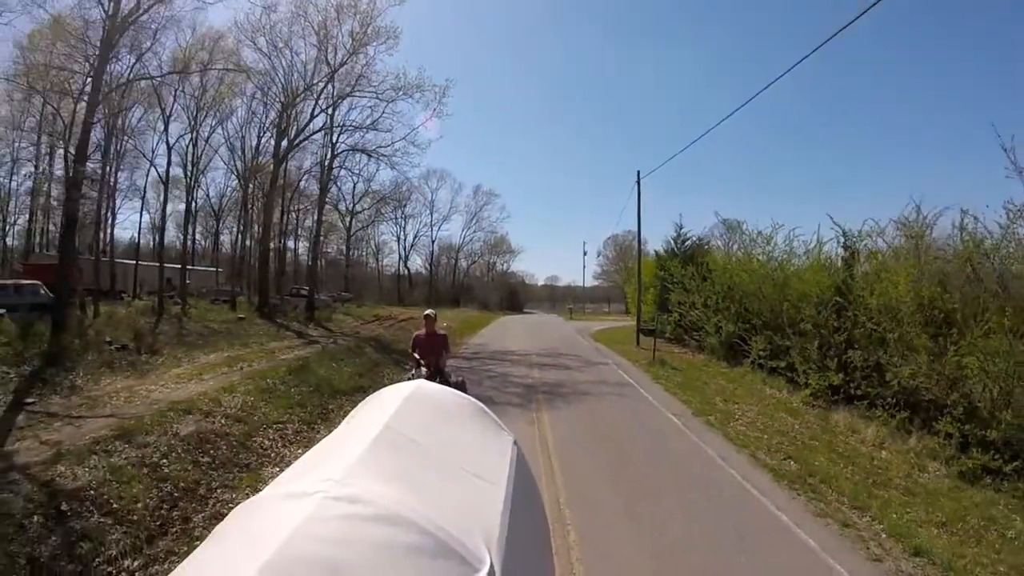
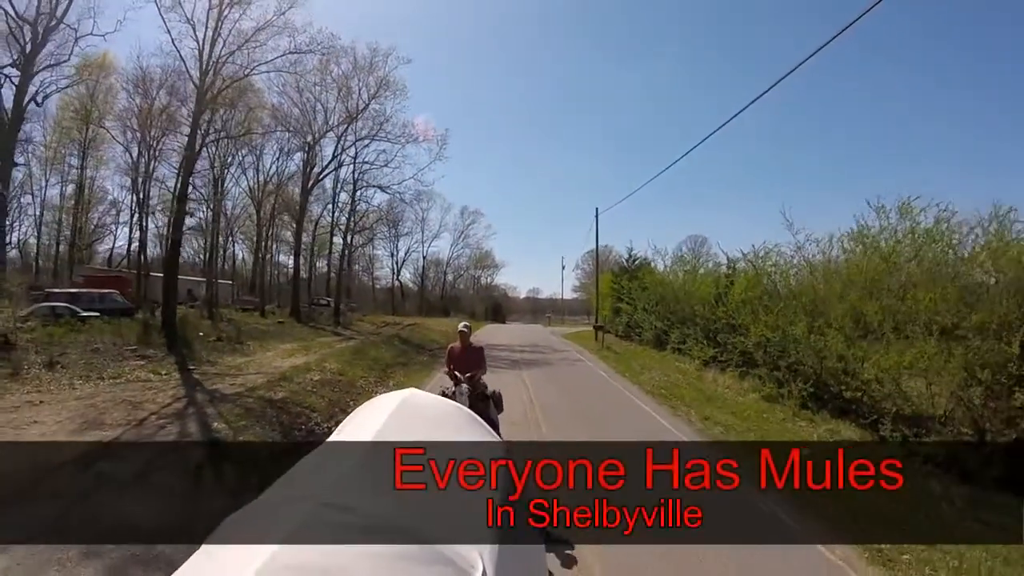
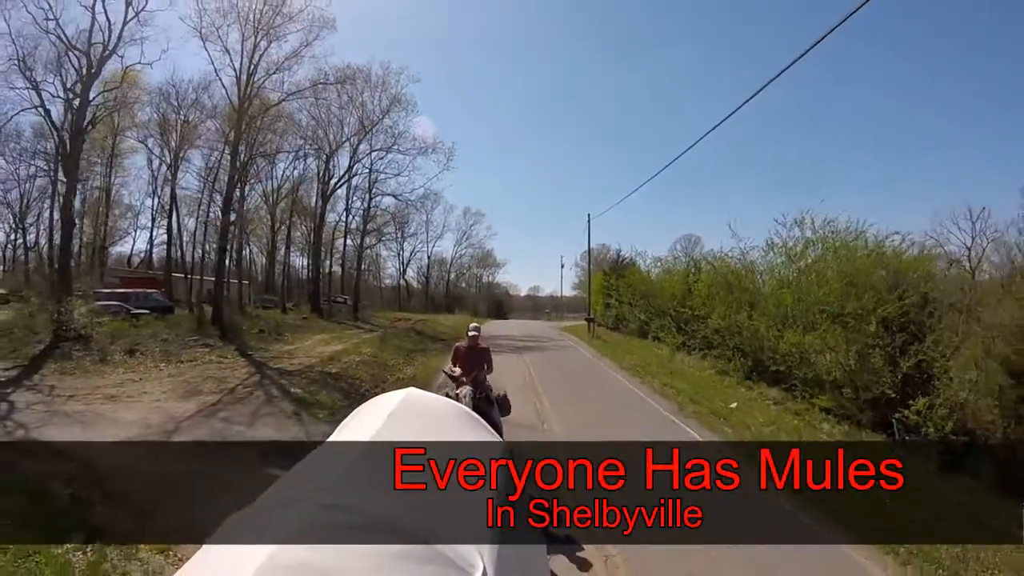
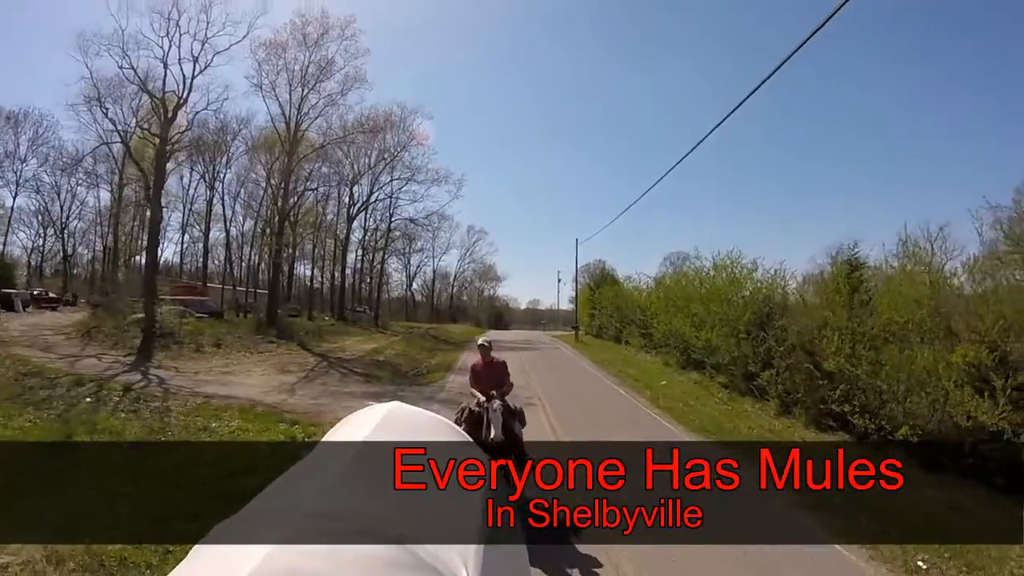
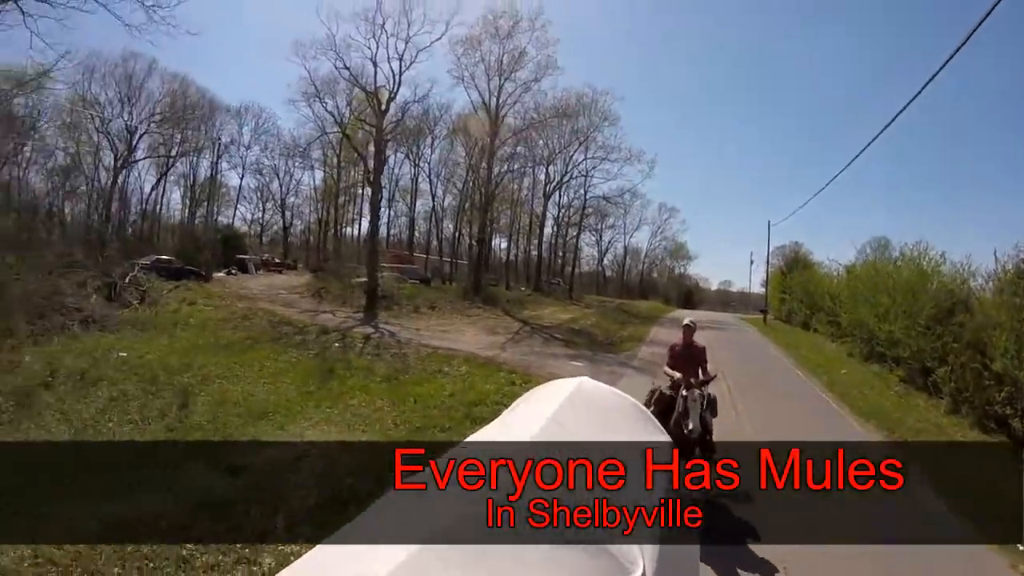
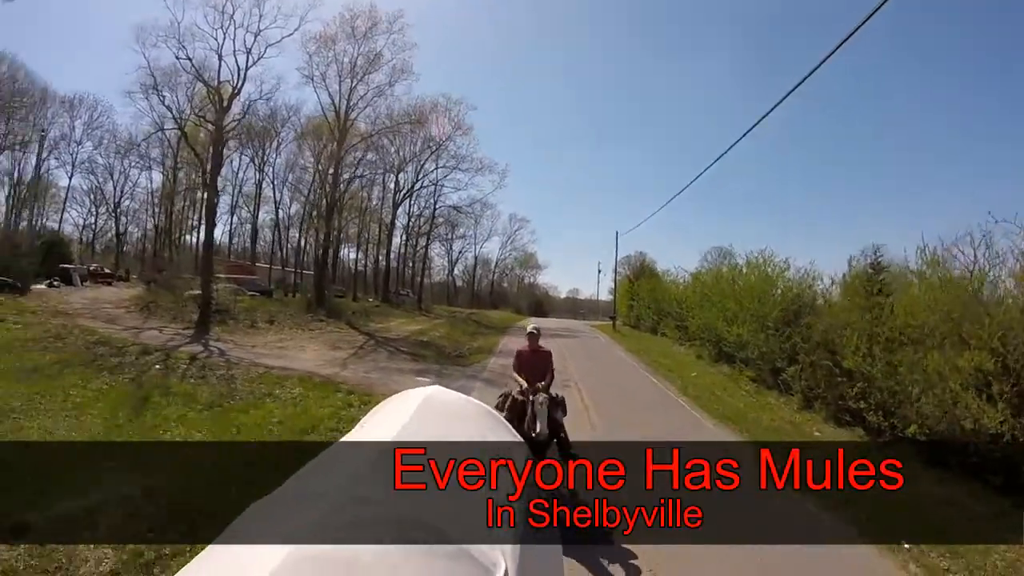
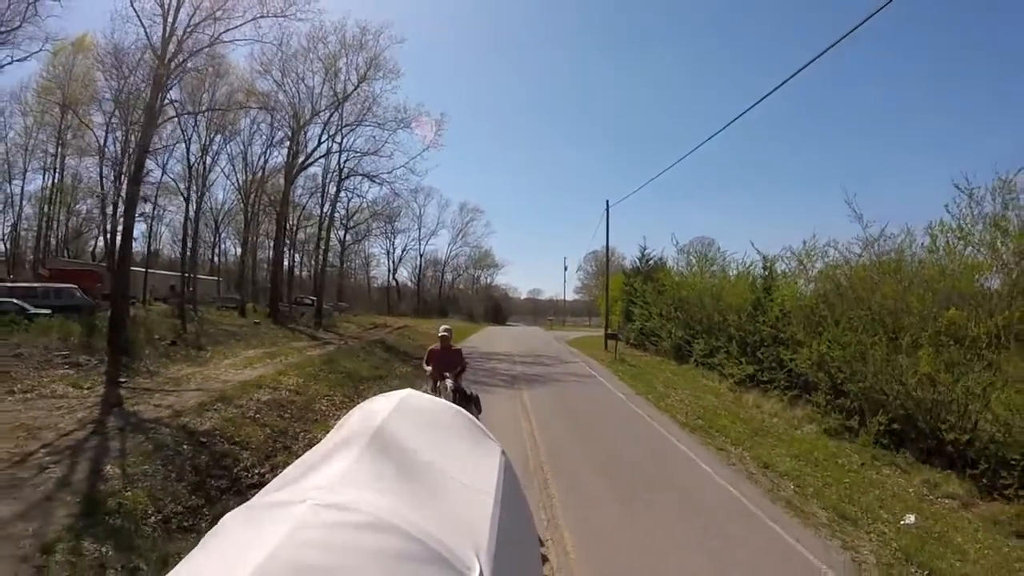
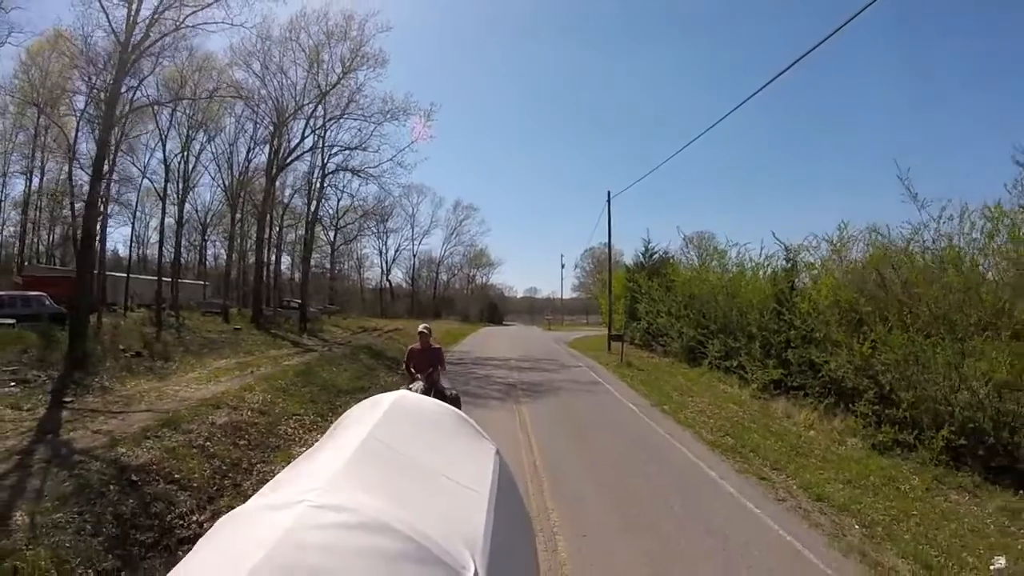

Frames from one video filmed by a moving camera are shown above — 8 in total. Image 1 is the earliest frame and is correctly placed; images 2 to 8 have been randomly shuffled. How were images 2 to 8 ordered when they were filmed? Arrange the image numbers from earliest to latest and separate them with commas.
8, 7, 2, 3, 4, 6, 5
